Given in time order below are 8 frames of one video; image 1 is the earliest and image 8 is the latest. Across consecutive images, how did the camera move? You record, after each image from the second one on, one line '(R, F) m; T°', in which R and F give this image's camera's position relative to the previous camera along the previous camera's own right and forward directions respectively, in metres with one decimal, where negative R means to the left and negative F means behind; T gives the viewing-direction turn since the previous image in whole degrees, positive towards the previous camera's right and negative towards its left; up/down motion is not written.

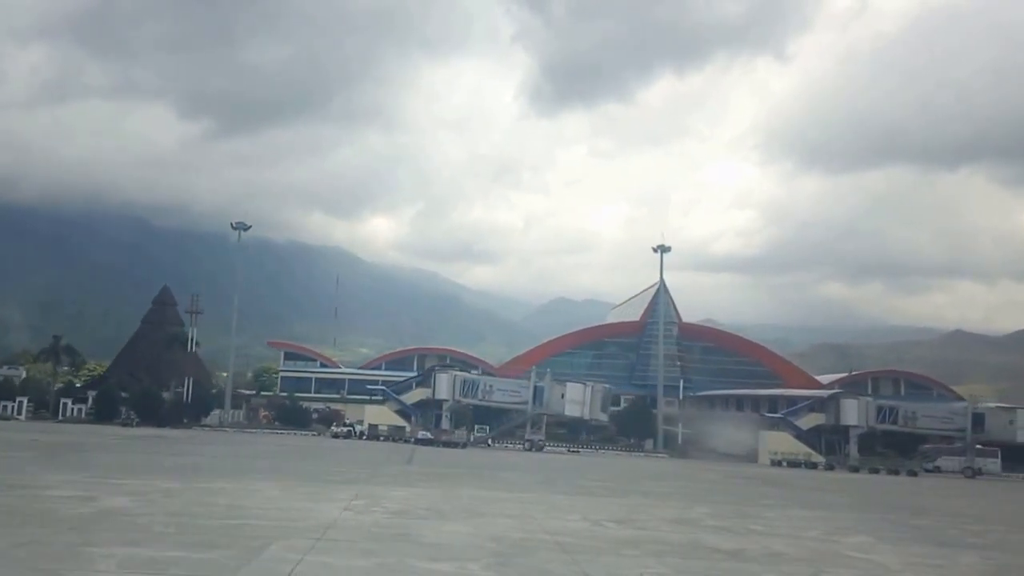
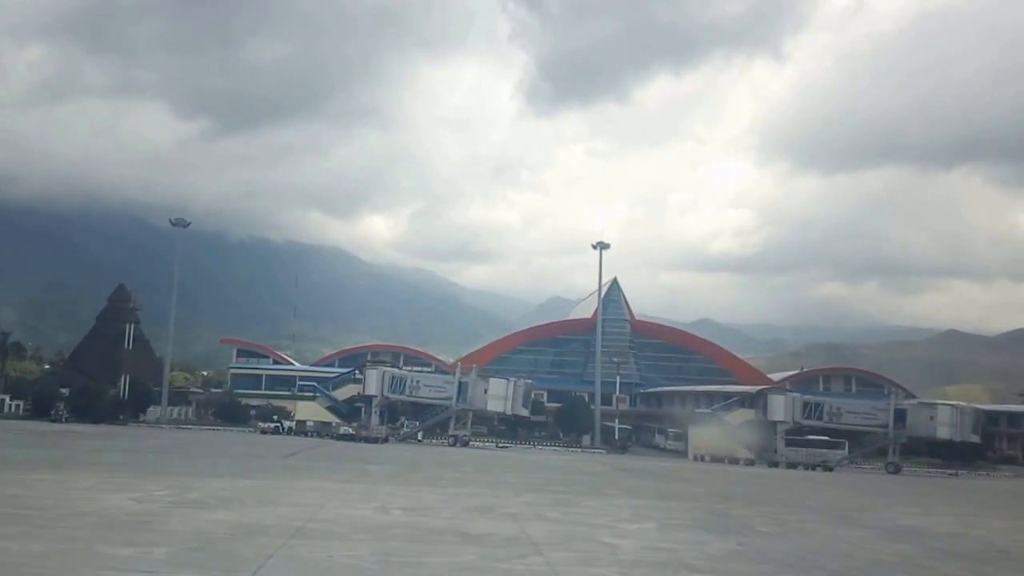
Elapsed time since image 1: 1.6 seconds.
(+3.6, +0.1) m; 0°
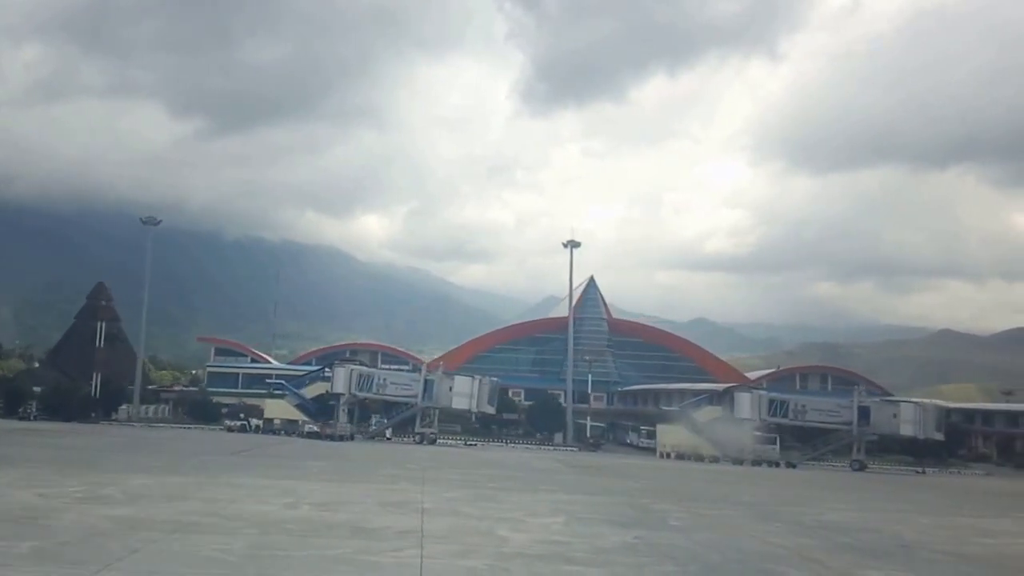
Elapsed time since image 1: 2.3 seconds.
(+1.4, 0.0) m; 0°
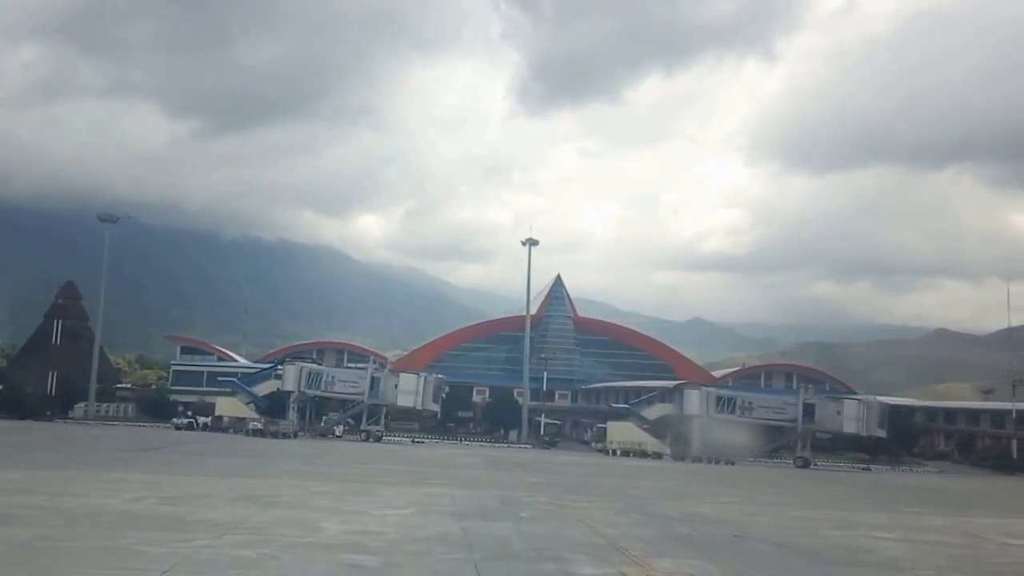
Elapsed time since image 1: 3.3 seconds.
(+2.5, 0.0) m; 0°
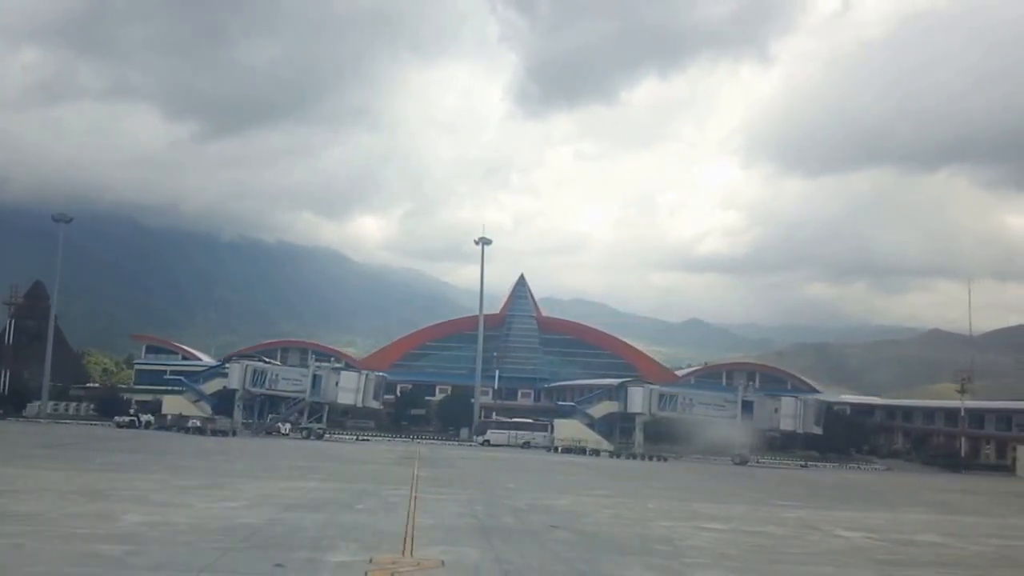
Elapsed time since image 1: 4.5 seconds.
(+2.8, -0.1) m; 0°
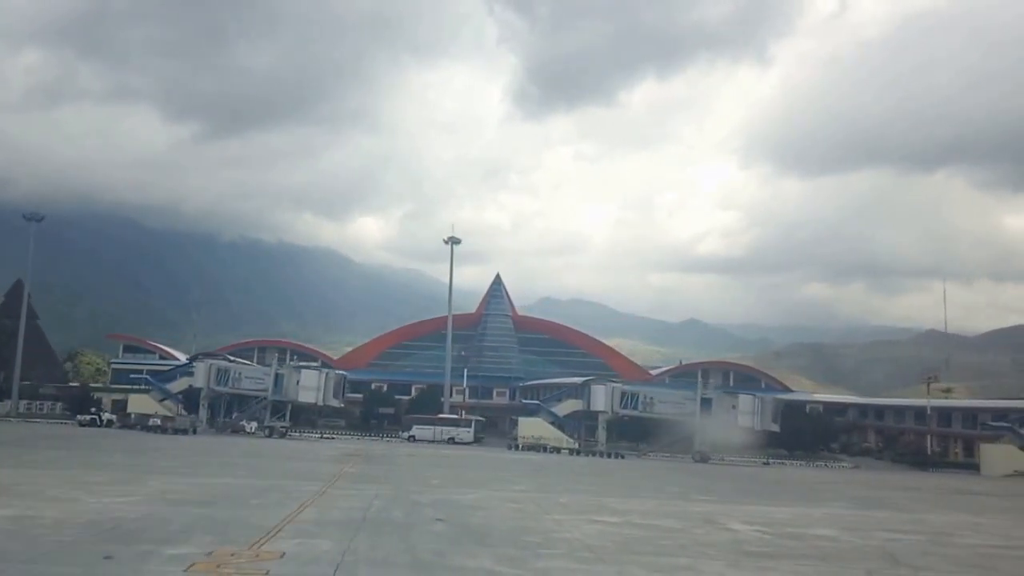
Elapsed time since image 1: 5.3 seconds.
(+1.8, -0.2) m; 0°
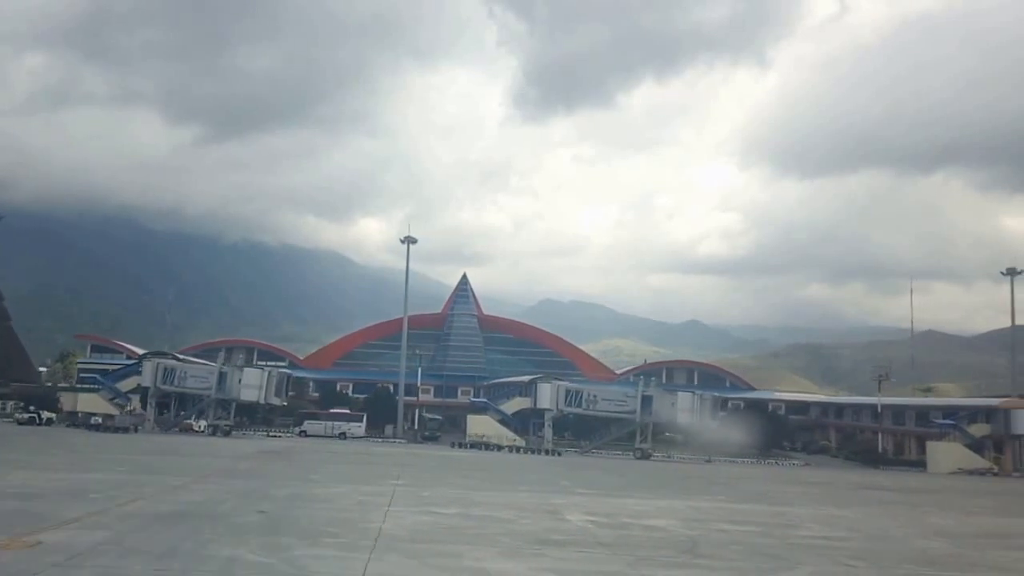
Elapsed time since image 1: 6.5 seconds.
(+2.8, -0.2) m; 0°
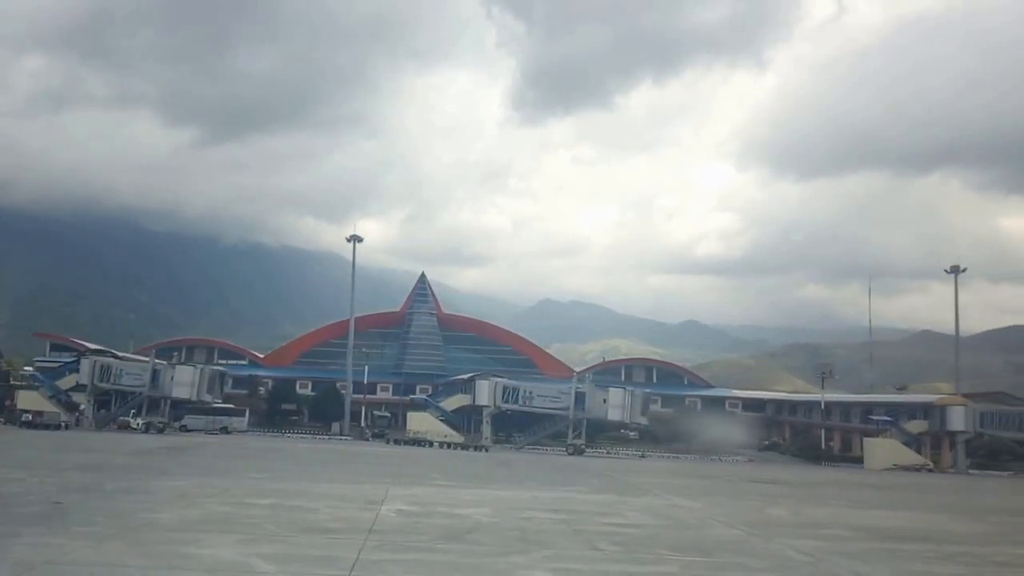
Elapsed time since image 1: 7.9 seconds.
(+3.2, -0.1) m; 0°
